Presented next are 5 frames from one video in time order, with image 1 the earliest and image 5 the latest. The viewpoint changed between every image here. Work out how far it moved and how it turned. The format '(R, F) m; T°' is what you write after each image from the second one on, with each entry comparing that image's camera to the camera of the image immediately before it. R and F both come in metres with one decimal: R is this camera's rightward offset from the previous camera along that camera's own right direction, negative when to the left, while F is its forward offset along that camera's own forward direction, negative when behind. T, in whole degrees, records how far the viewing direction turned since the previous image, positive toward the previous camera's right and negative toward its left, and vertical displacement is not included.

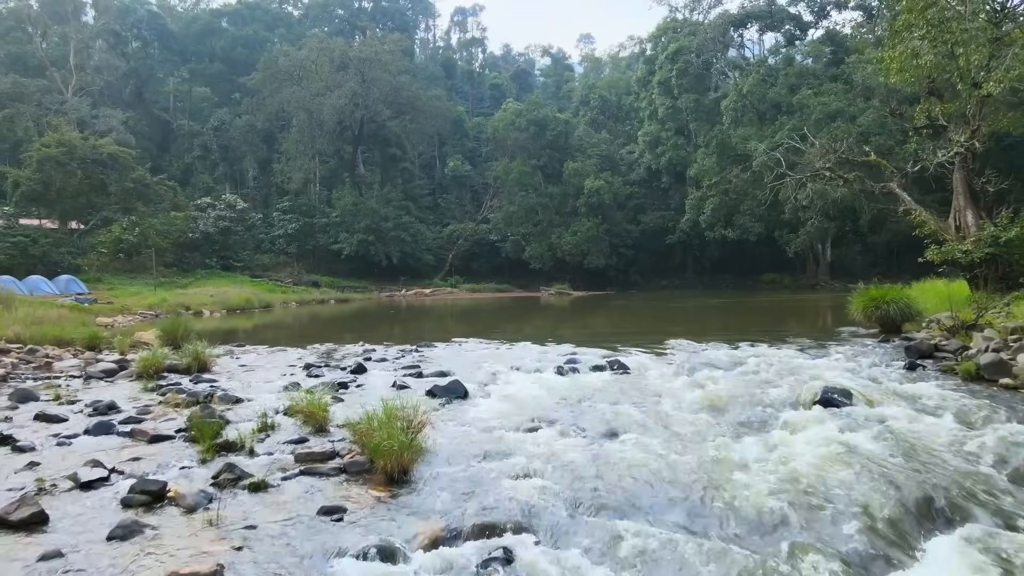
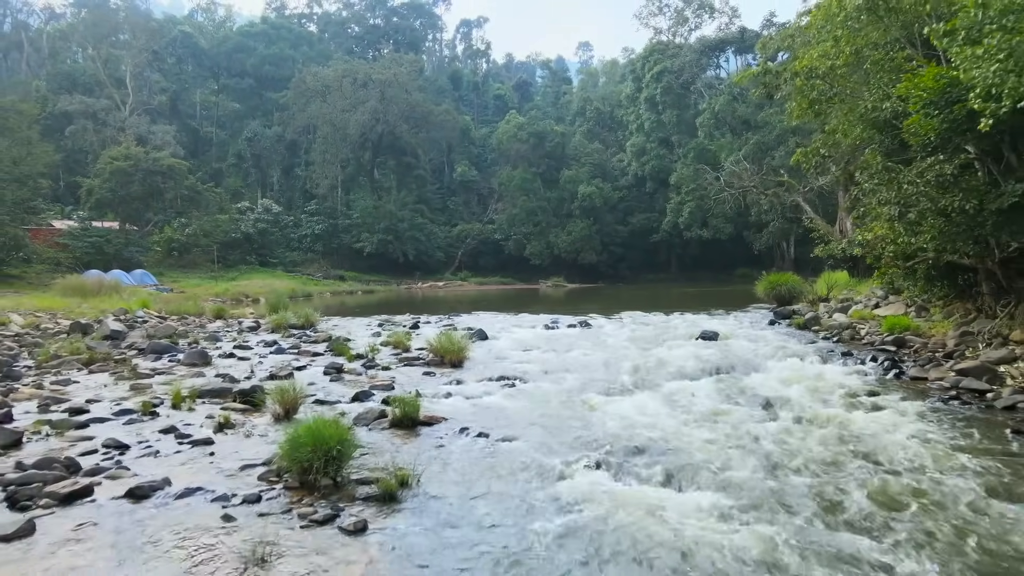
(0.0, -5.6) m; 0°
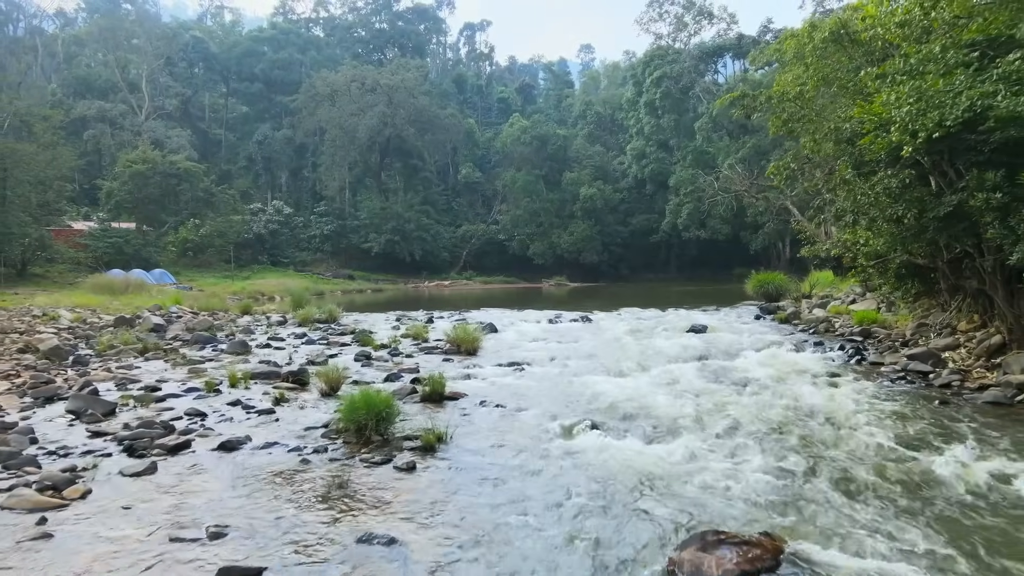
(-0.1, -1.4) m; 0°
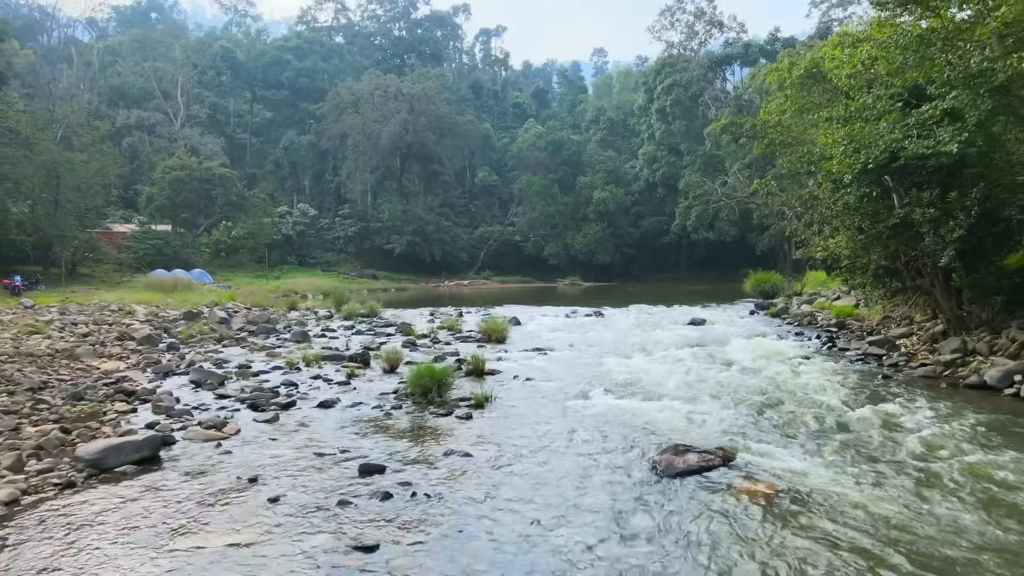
(-0.2, -2.2) m; -1°
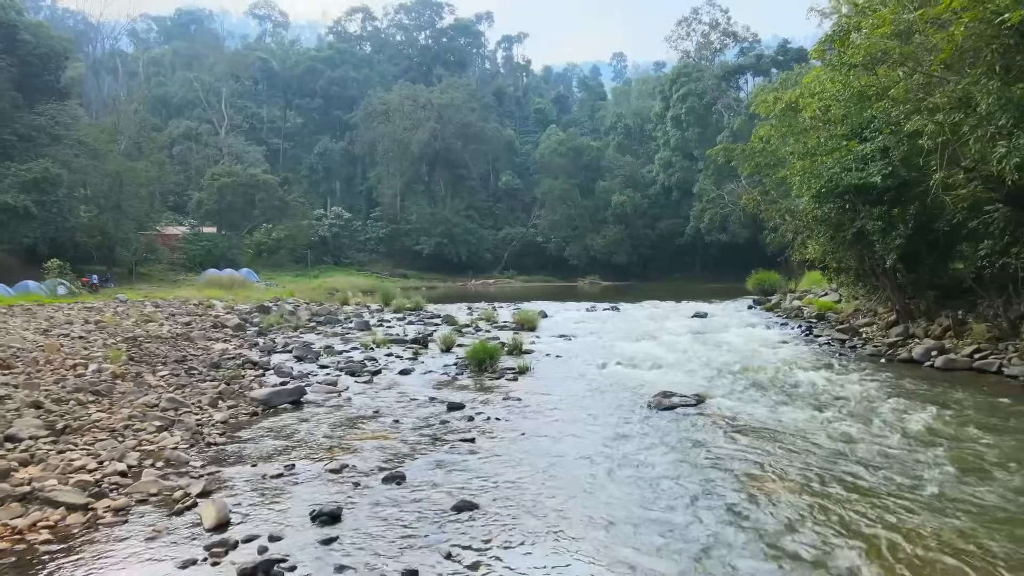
(-0.3, -2.9) m; -1°
